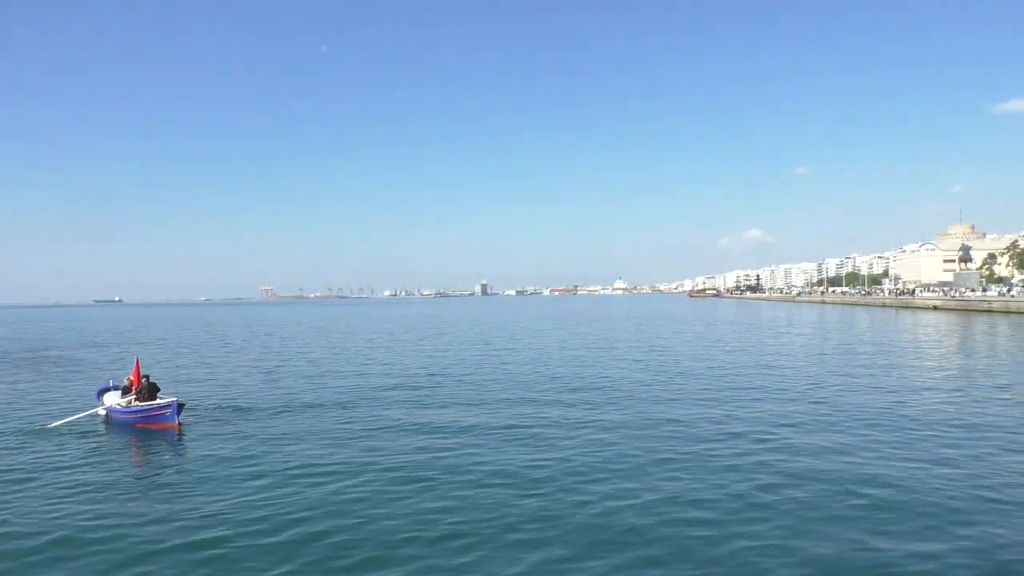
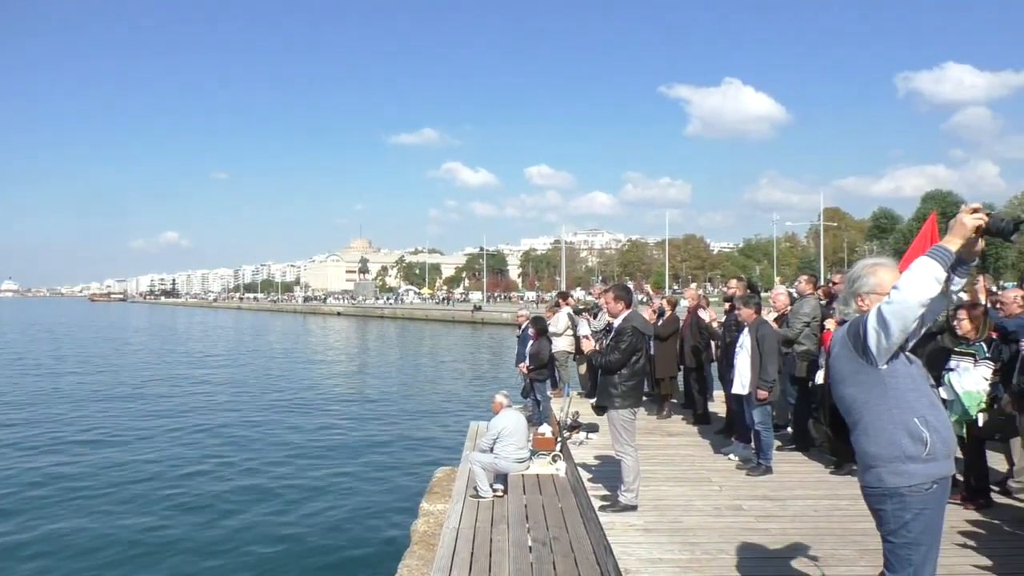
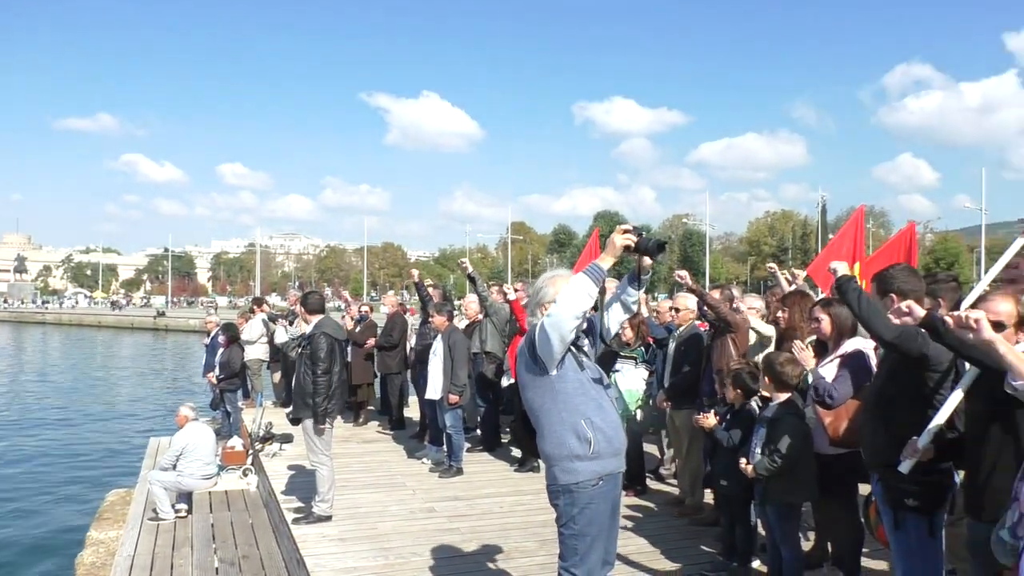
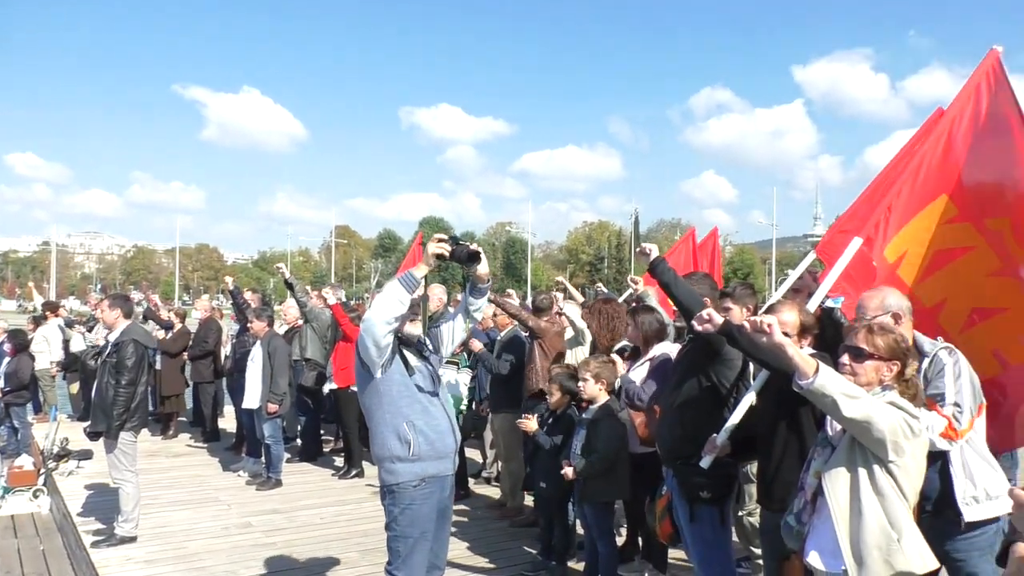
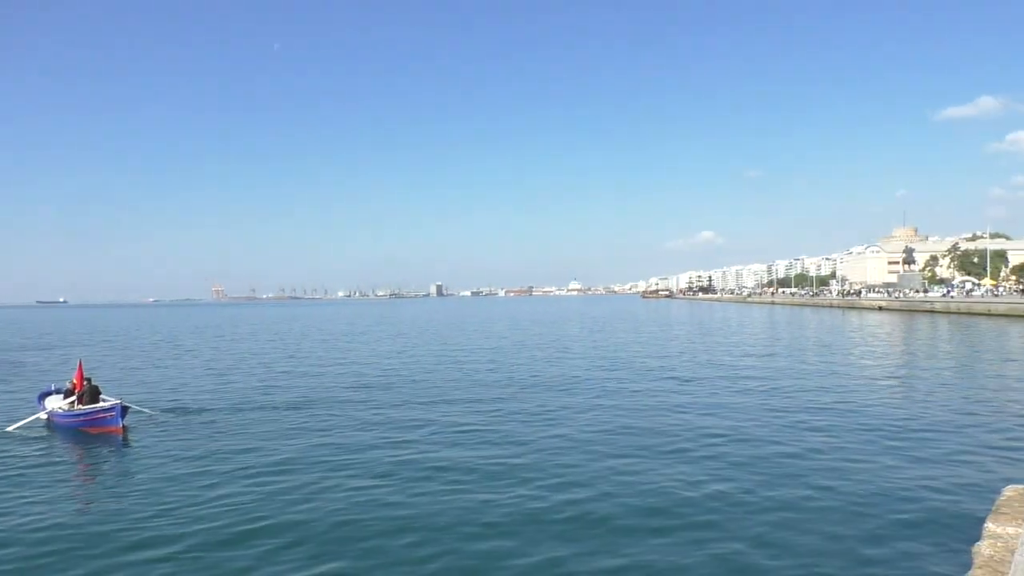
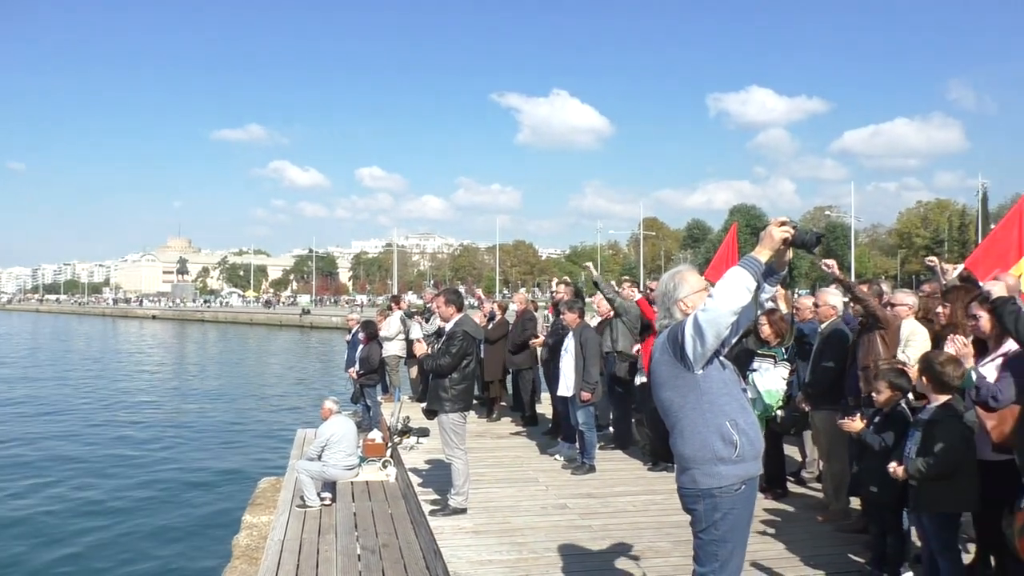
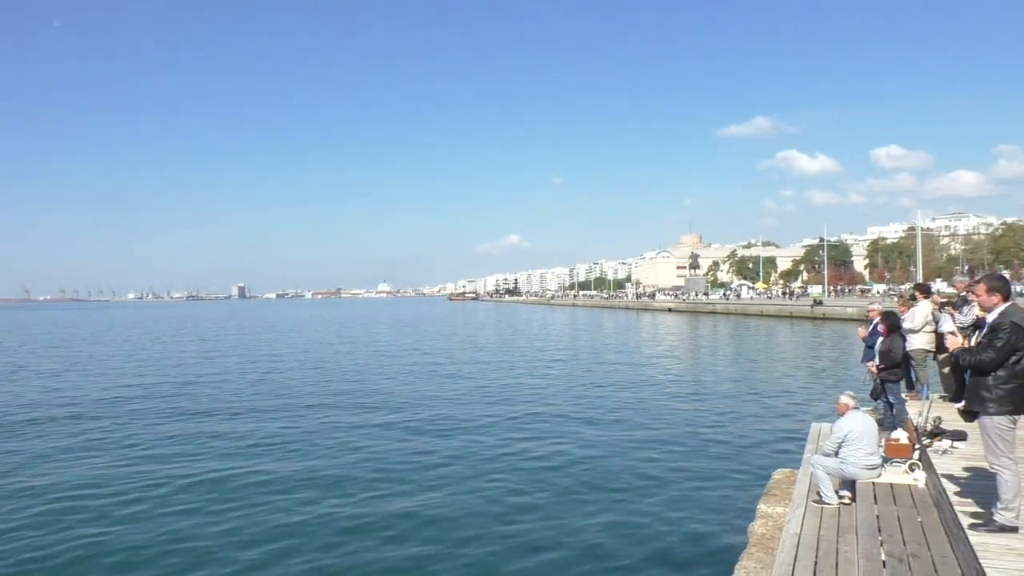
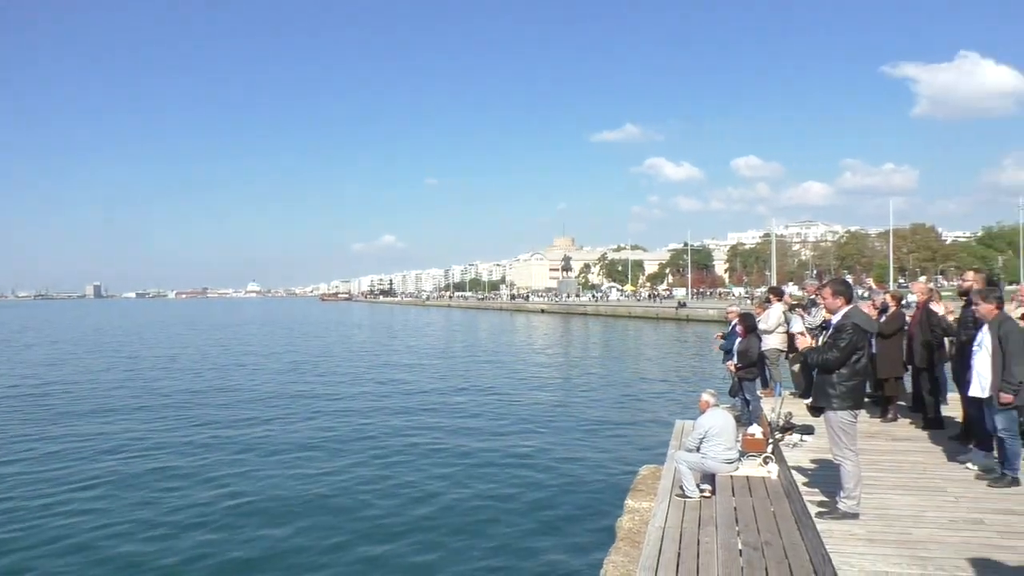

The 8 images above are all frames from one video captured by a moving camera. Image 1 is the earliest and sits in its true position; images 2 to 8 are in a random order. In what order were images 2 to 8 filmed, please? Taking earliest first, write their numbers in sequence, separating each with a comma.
5, 7, 8, 2, 6, 3, 4
